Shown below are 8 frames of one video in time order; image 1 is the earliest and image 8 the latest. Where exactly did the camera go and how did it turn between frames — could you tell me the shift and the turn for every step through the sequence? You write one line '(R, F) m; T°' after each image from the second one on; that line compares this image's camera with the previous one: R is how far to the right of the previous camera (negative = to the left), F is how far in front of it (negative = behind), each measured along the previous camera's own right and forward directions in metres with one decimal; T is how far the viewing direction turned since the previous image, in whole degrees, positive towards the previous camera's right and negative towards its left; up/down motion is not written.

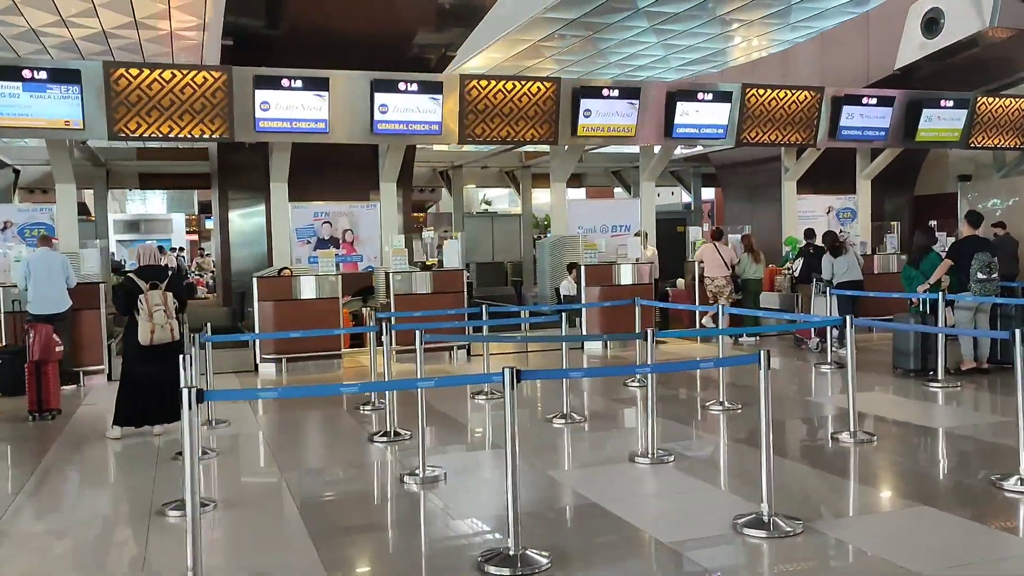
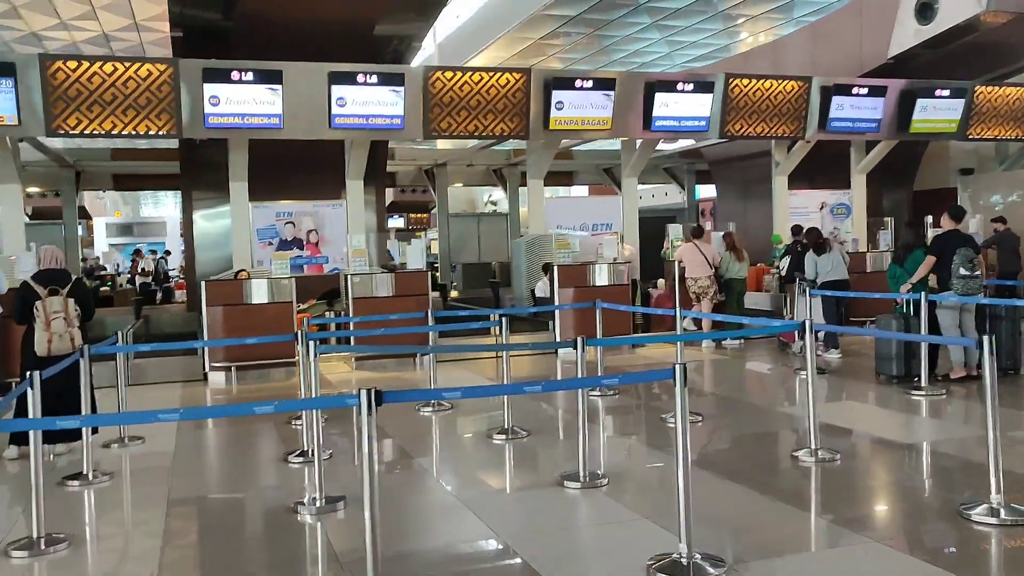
(+0.5, +0.5) m; -1°
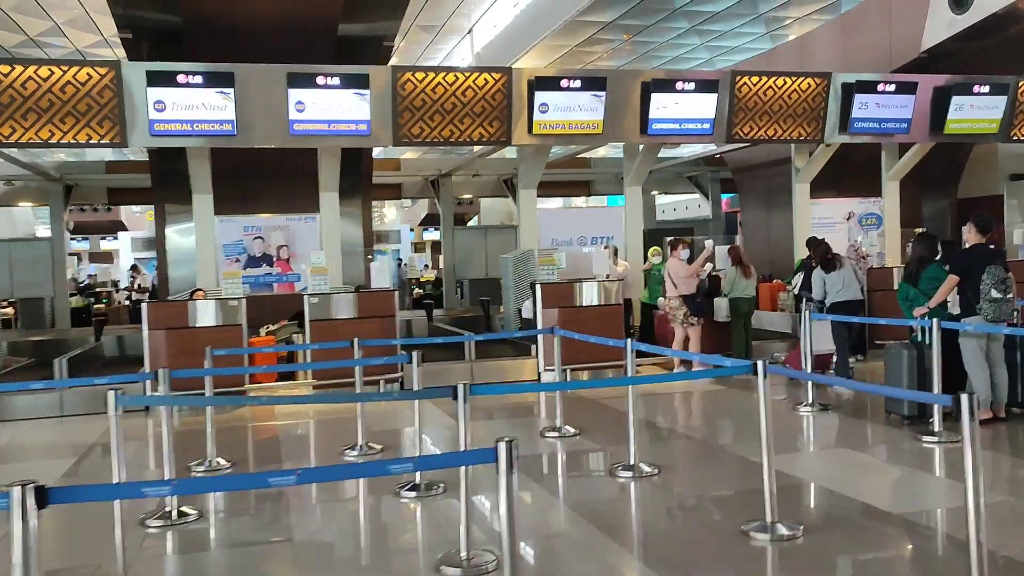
(+0.7, +0.9) m; -3°
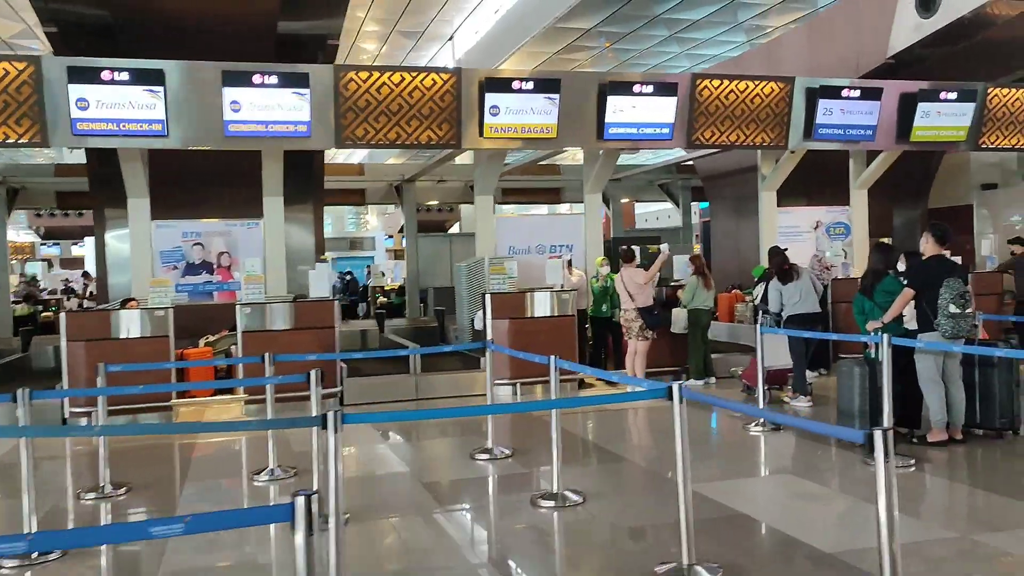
(+0.4, +0.4) m; +1°
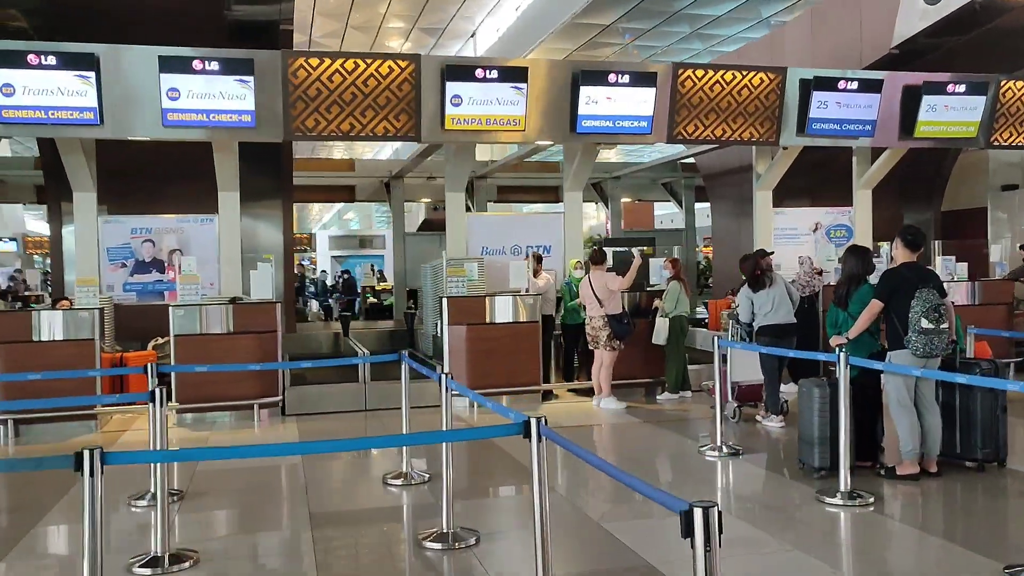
(+0.6, +0.6) m; -2°
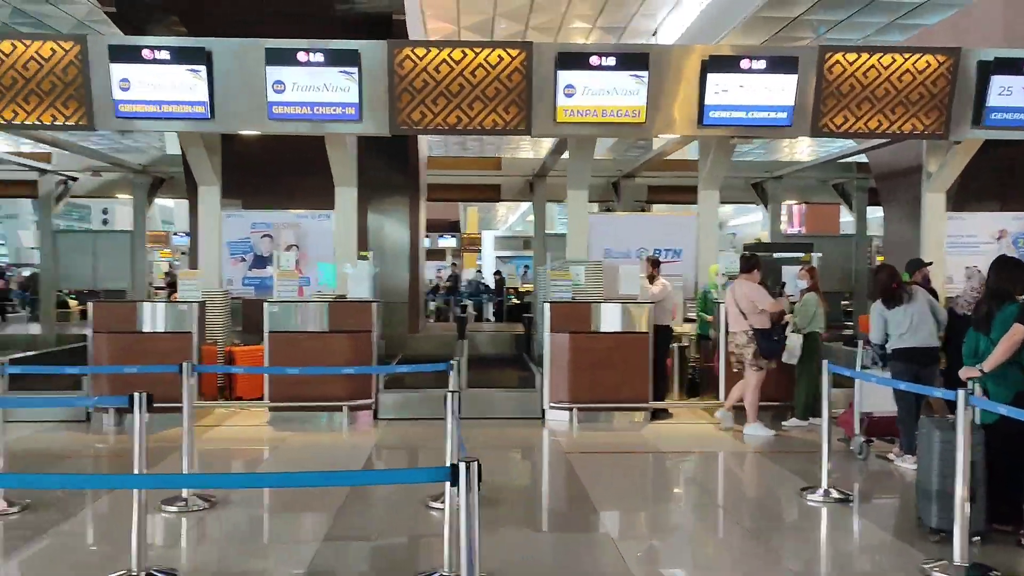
(+0.6, +0.6) m; -12°
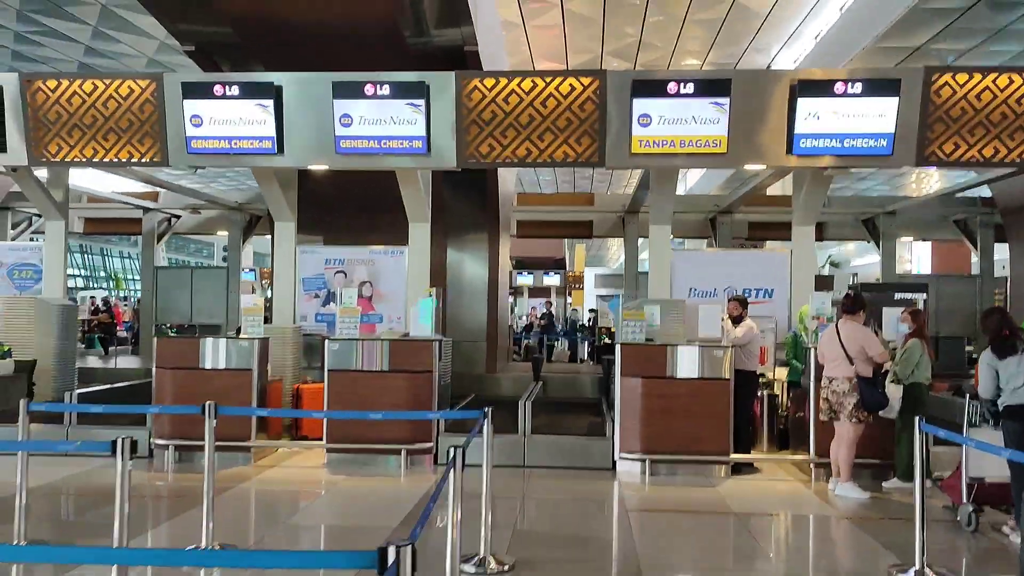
(+0.3, +0.4) m; -7°
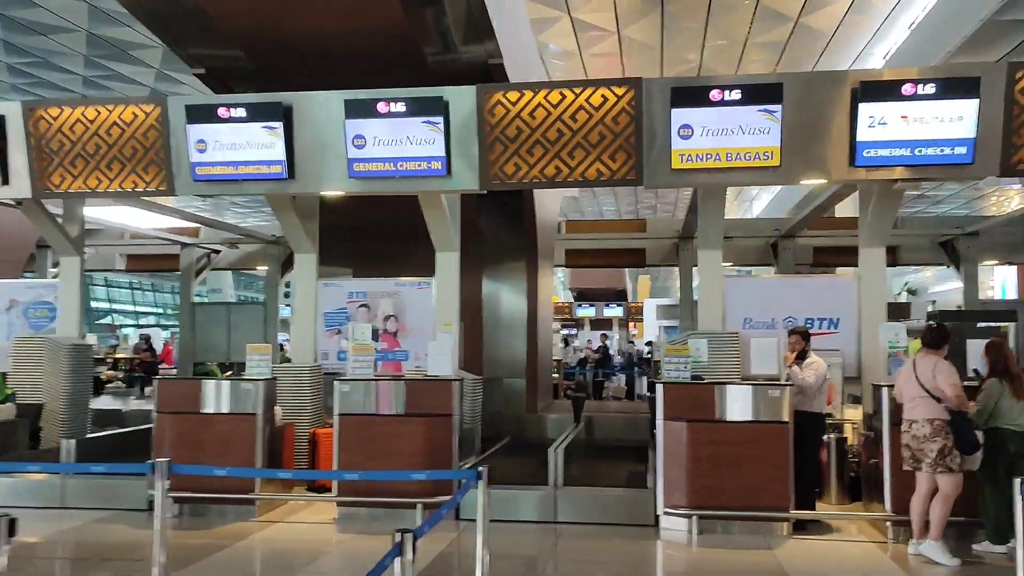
(+0.3, +0.7) m; -4°
